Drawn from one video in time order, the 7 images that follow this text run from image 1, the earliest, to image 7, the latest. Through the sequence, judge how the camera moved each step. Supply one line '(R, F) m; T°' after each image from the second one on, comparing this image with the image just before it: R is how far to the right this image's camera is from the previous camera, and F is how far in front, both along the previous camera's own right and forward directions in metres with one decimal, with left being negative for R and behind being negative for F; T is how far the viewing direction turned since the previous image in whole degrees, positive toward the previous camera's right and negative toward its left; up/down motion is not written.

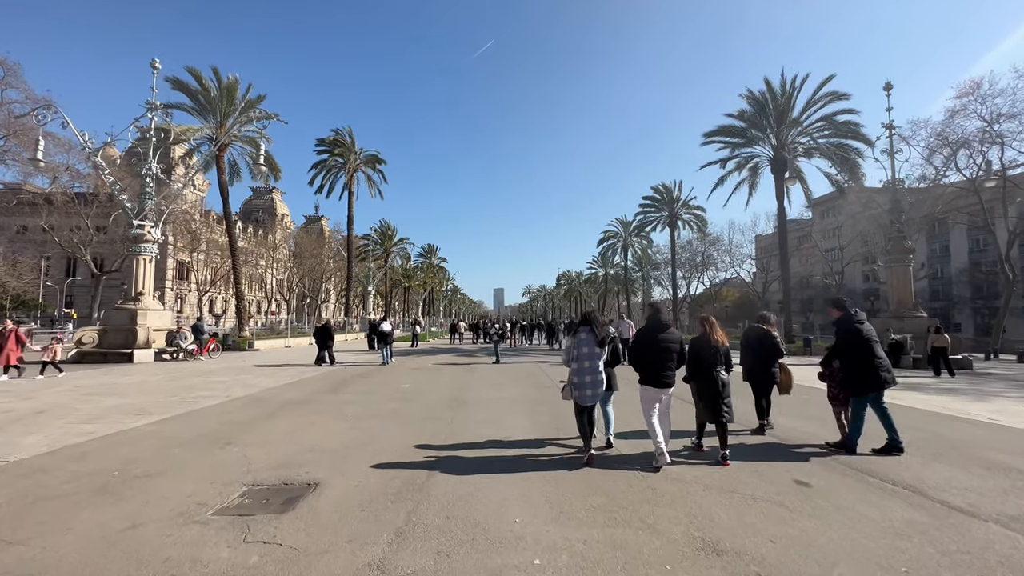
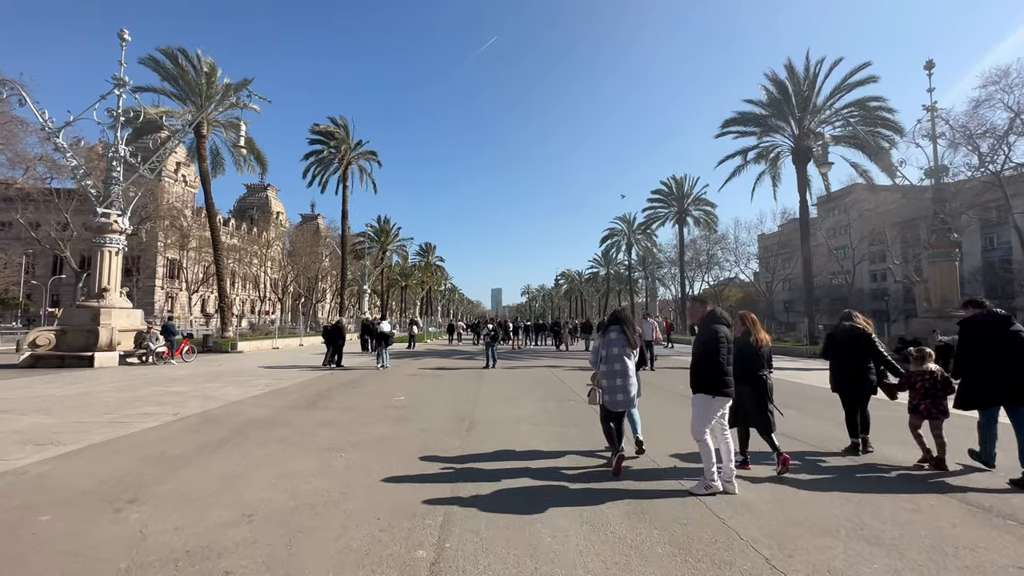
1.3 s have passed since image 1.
(-0.3, +2.1) m; 0°
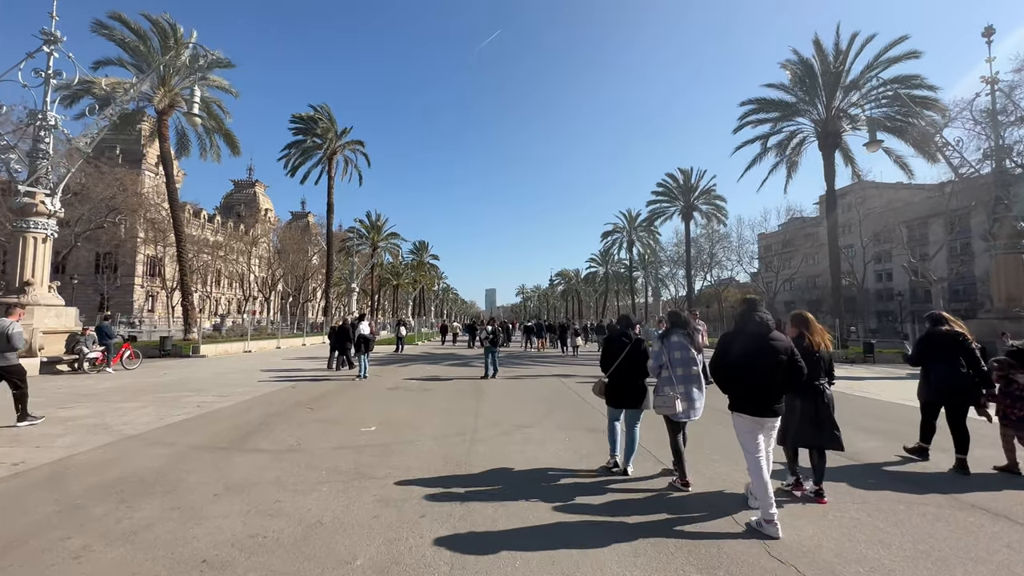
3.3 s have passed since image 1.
(-0.3, +2.8) m; +1°
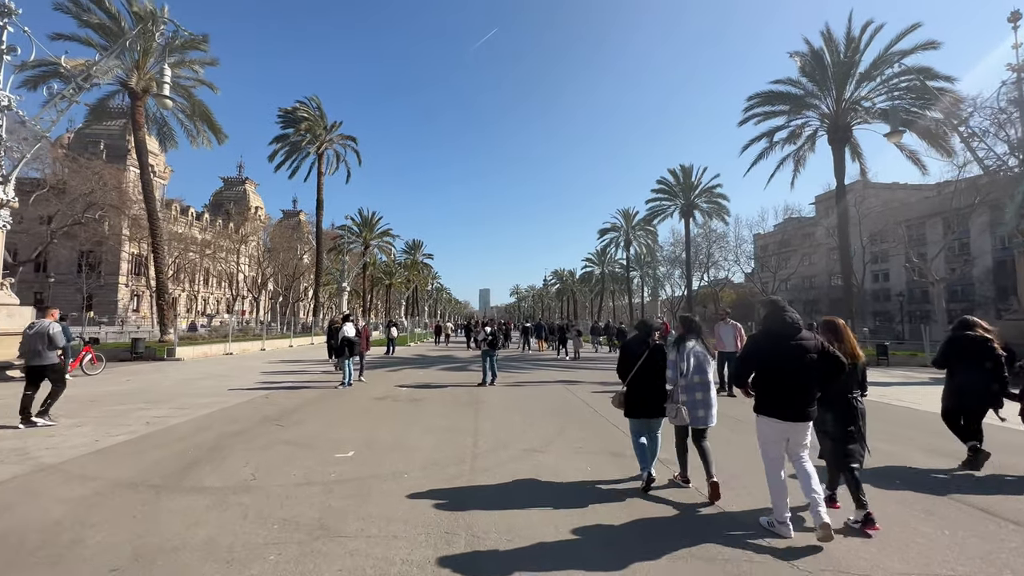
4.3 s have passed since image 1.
(-0.2, +1.3) m; +1°
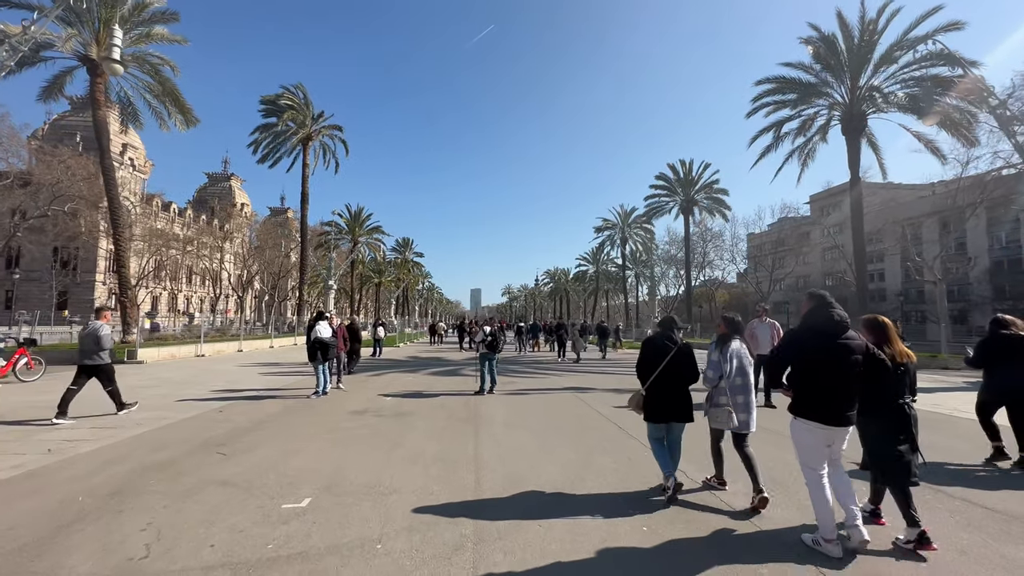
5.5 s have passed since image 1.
(-0.2, +1.7) m; +1°
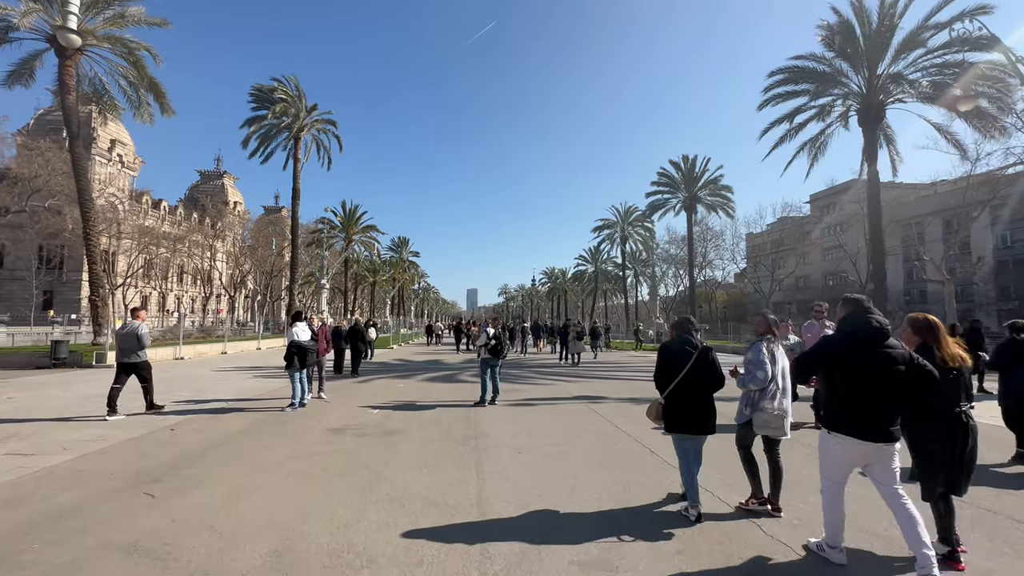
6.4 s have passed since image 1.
(-0.2, +1.3) m; 0°
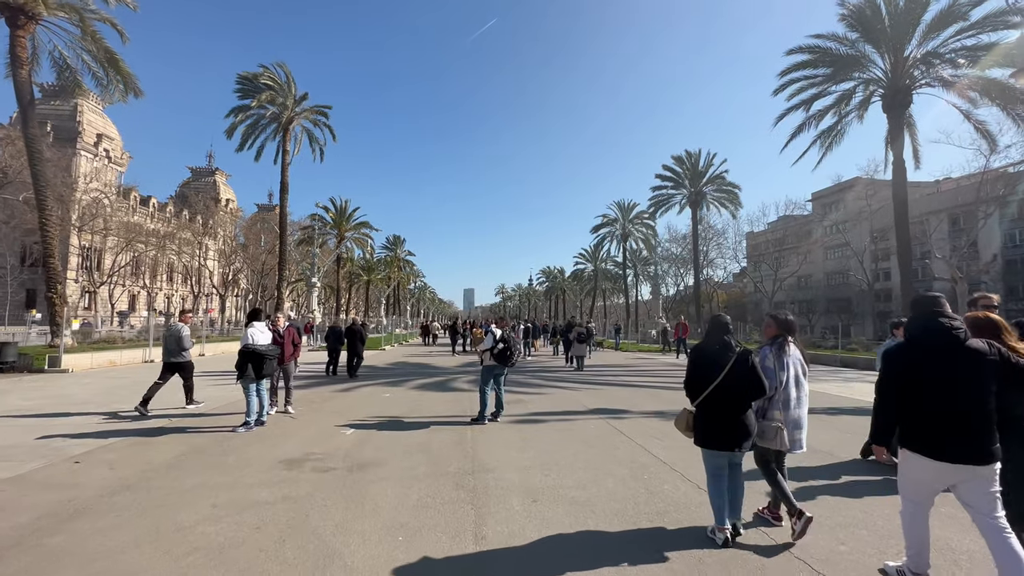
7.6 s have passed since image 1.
(-0.1, +1.7) m; 0°
